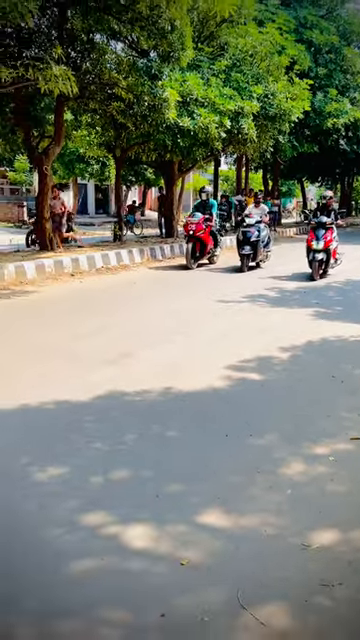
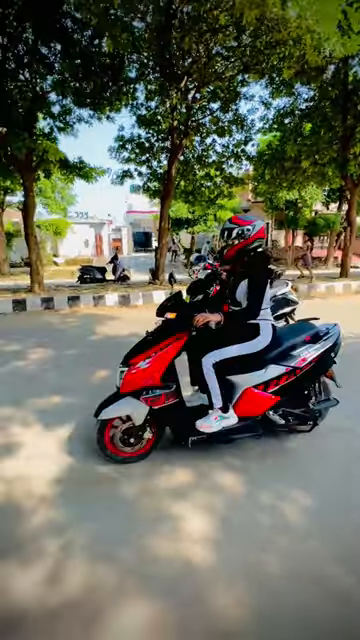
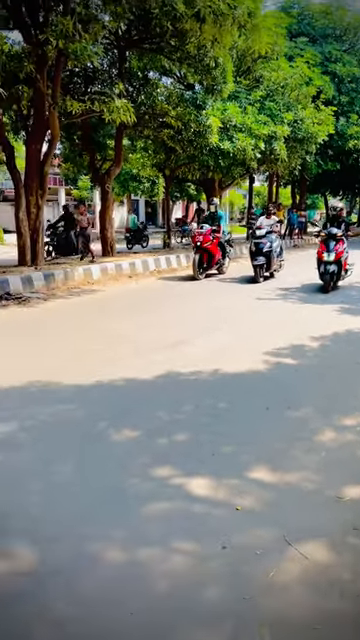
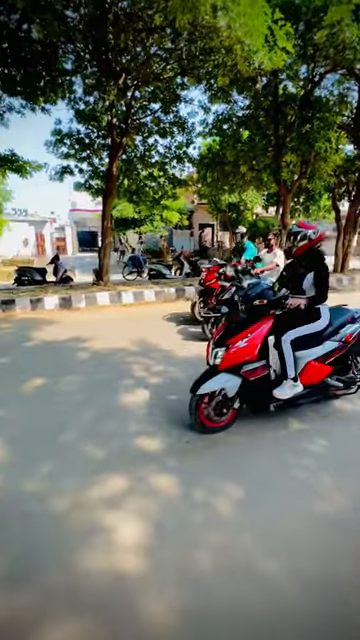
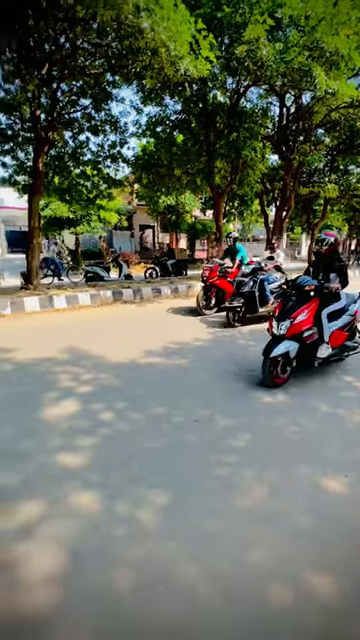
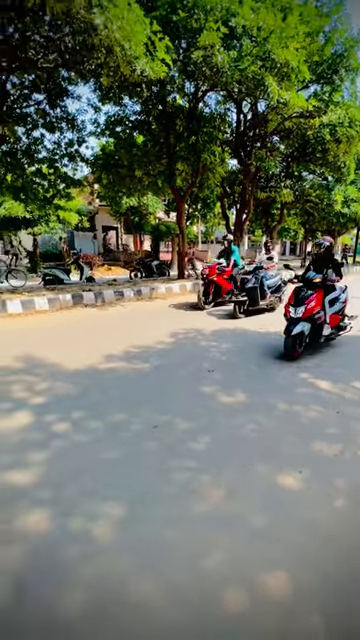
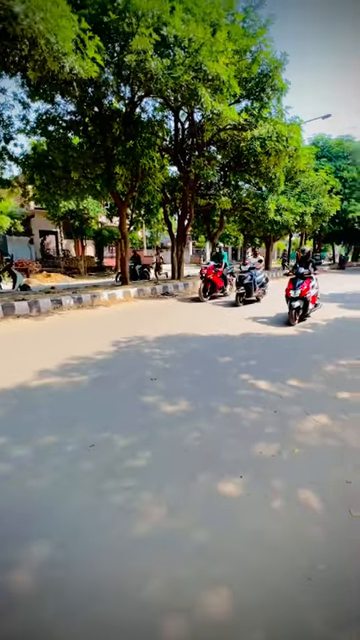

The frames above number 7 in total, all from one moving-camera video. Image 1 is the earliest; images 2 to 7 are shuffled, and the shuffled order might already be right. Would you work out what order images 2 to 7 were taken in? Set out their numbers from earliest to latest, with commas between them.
3, 7, 6, 5, 4, 2
